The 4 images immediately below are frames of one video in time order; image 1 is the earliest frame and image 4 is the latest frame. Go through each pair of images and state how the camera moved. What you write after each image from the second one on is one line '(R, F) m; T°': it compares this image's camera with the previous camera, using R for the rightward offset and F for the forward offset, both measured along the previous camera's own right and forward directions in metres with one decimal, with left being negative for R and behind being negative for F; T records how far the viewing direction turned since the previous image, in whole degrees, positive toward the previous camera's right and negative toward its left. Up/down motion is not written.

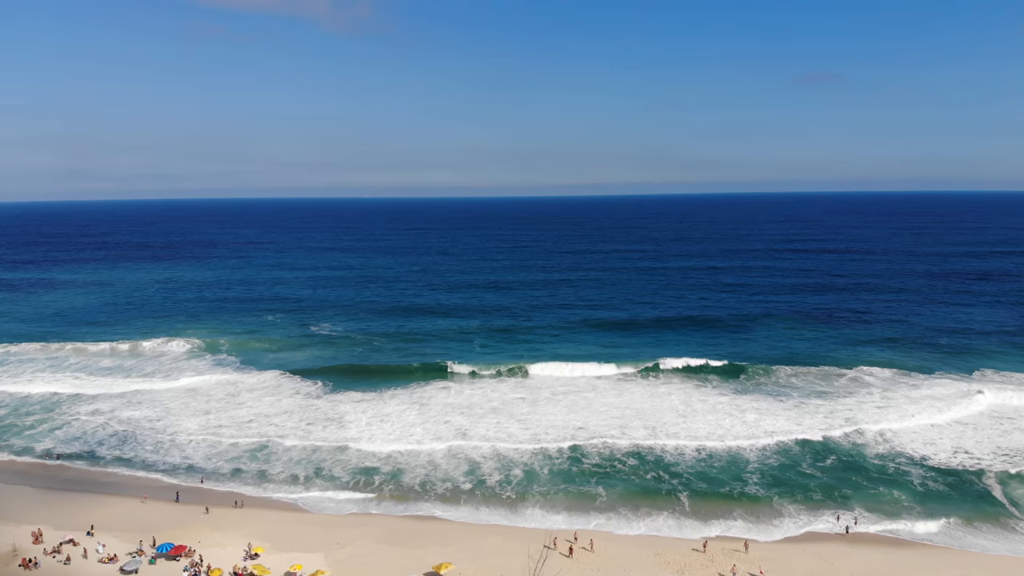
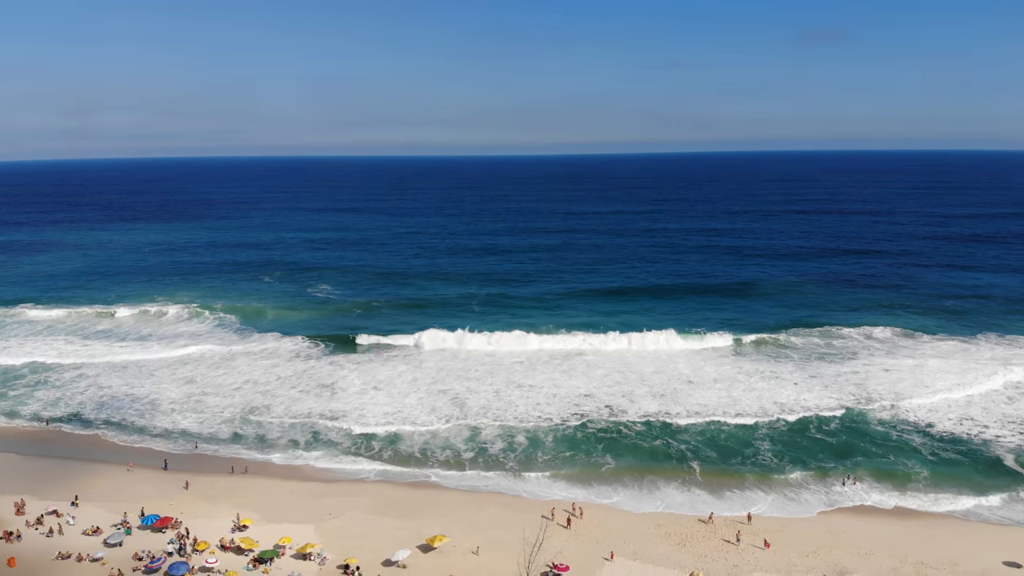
(+0.2, +1.4) m; 0°
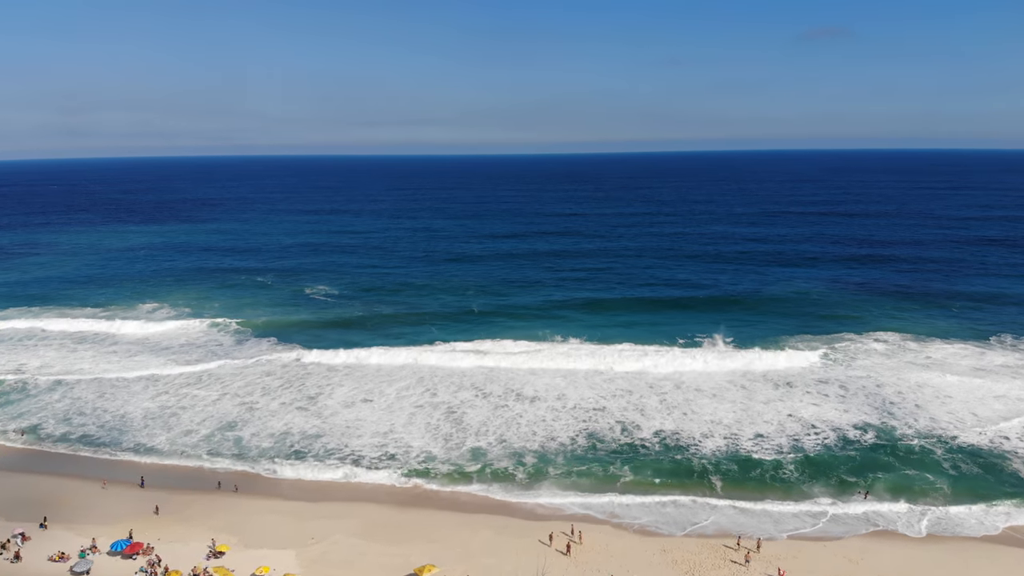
(+0.3, +1.4) m; 0°
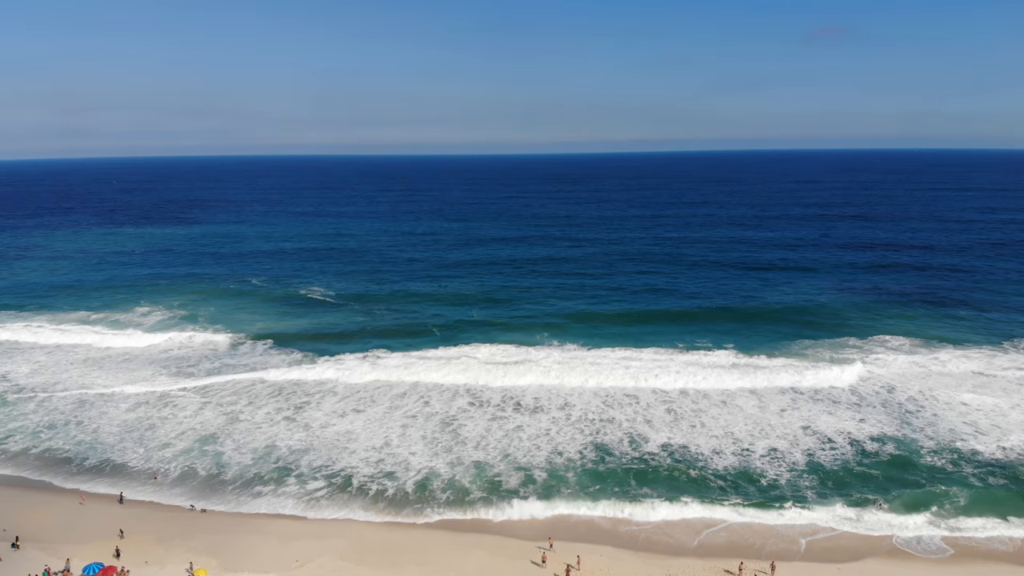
(+0.2, +1.2) m; 0°
